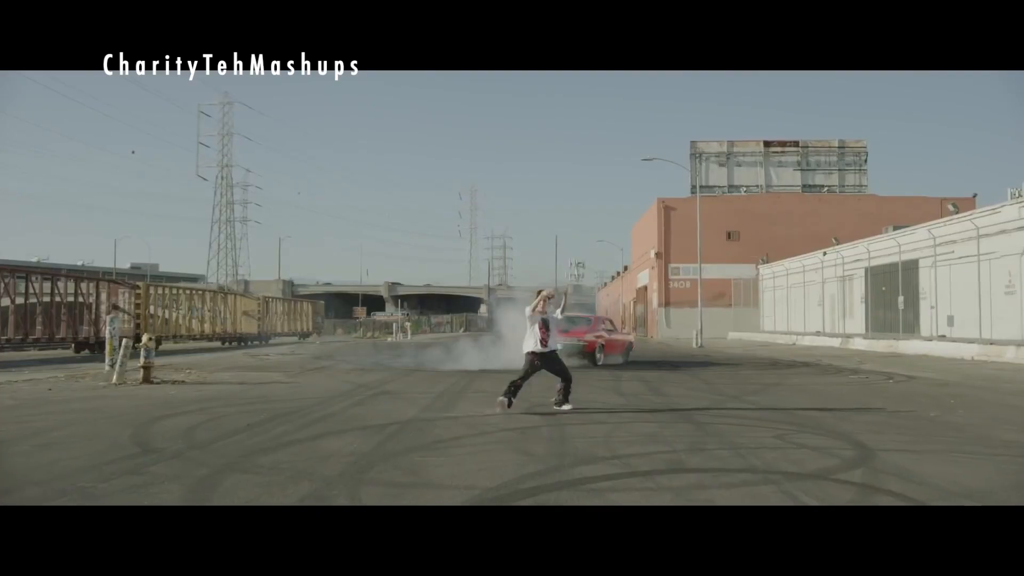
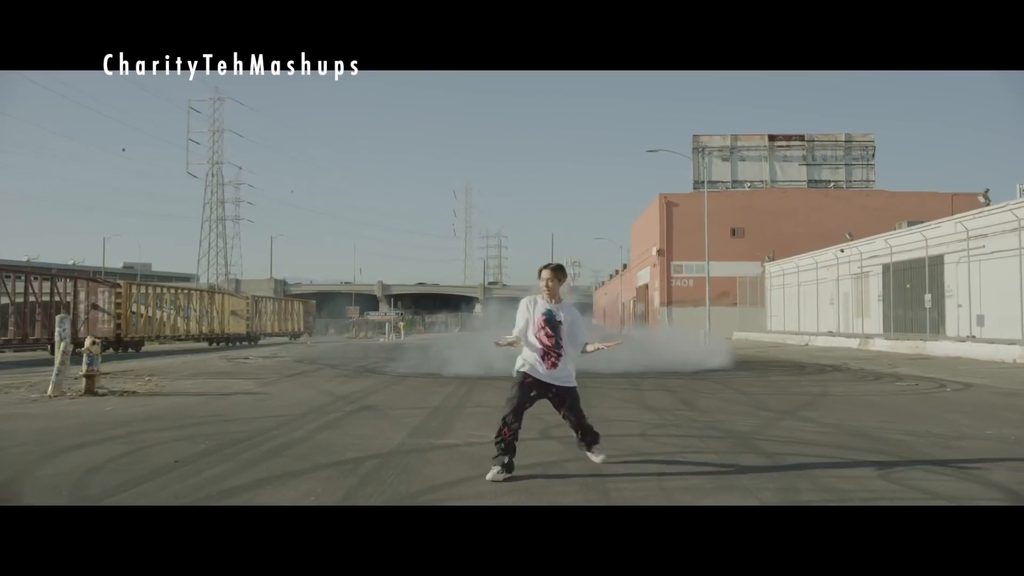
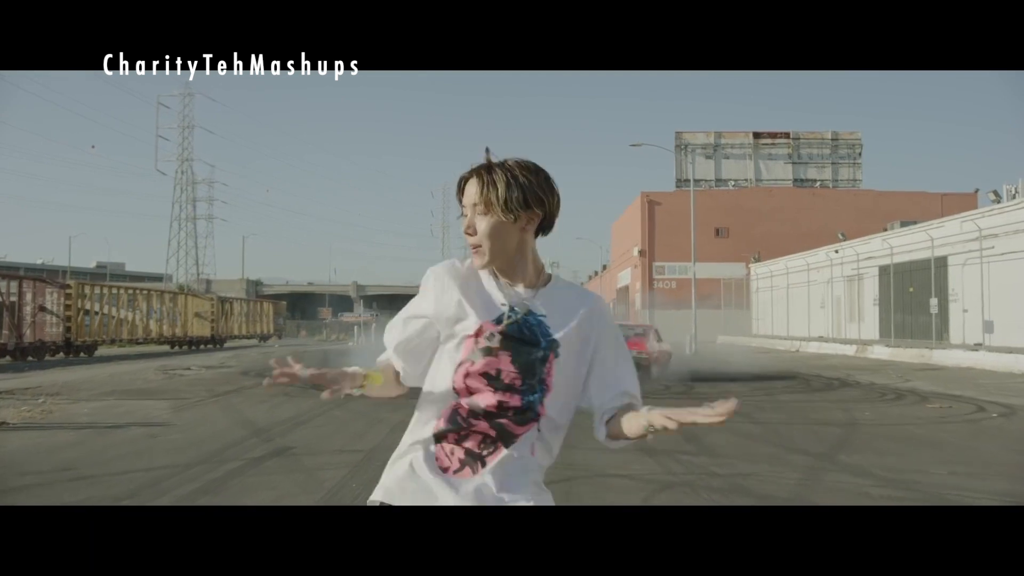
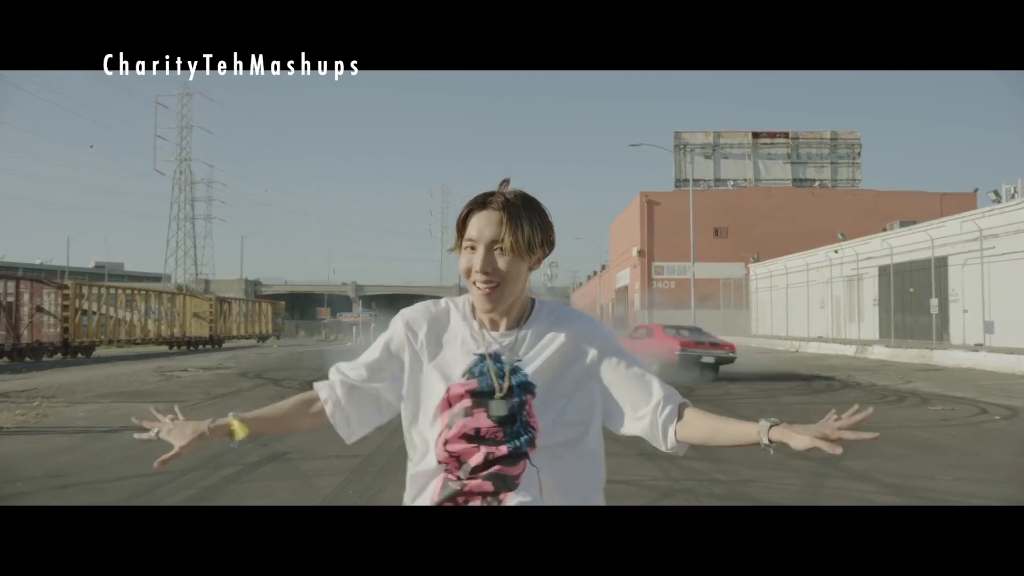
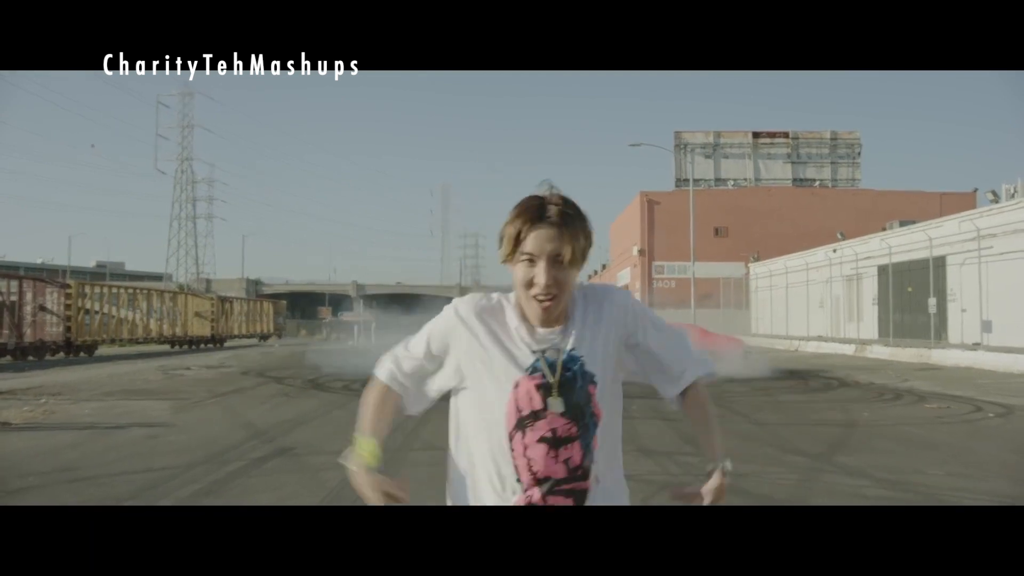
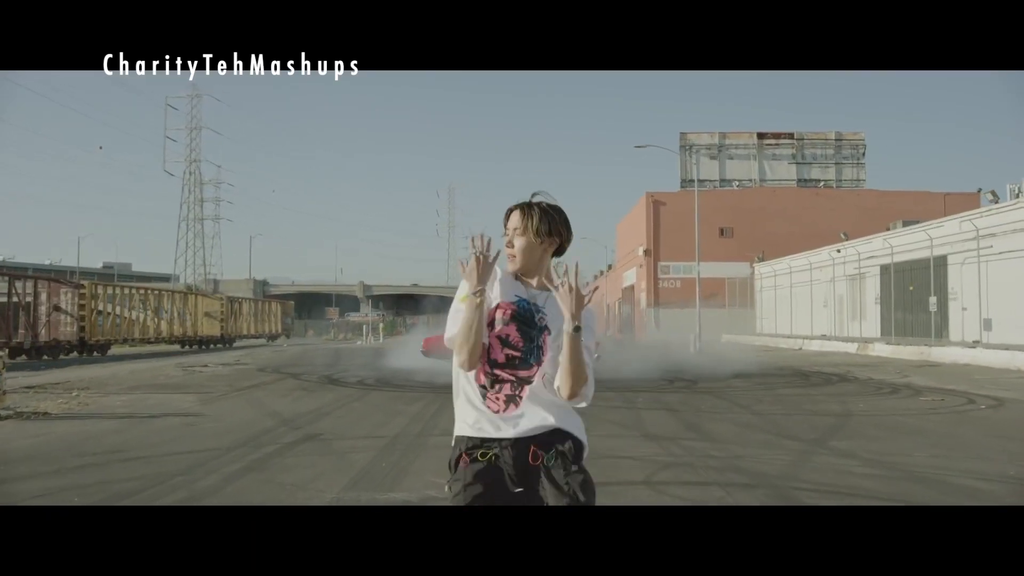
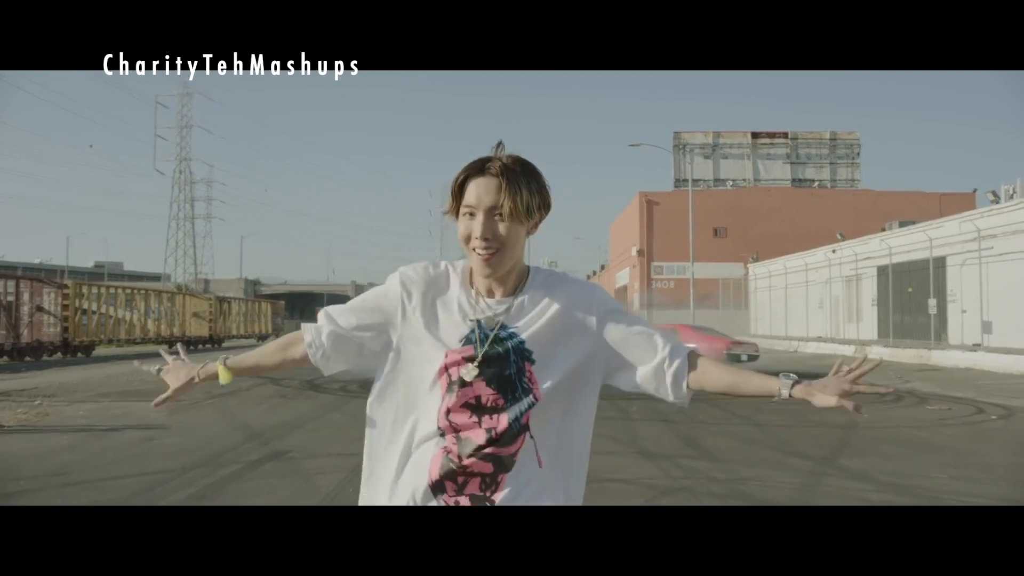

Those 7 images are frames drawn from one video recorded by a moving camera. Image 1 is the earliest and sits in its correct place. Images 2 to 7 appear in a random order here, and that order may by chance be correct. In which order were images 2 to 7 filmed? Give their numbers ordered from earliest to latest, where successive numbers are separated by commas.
2, 6, 3, 4, 7, 5
